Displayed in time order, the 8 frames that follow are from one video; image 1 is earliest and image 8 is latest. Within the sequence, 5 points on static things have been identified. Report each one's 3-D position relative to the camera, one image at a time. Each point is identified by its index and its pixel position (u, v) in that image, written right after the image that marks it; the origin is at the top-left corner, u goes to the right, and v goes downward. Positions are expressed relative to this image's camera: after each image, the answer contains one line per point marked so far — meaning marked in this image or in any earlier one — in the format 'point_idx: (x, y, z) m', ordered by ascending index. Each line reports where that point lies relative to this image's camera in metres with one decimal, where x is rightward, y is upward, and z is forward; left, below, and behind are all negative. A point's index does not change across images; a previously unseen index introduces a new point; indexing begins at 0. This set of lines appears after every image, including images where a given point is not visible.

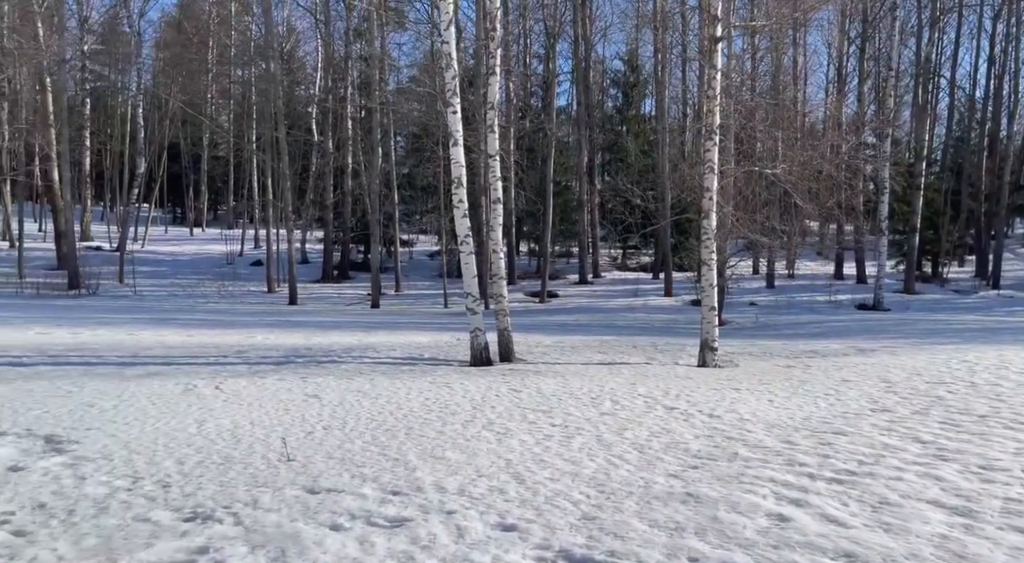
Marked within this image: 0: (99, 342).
0: (-5.6, -0.8, +12.1) m
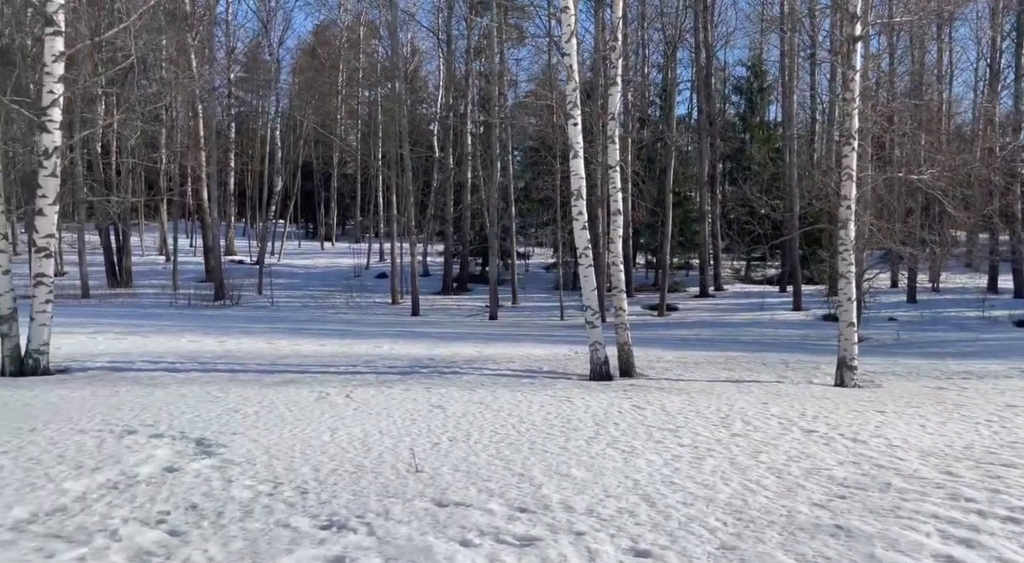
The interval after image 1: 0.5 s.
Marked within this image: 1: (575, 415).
0: (-3.9, -1.0, +12.7) m
1: (+0.5, -1.0, +6.3) m
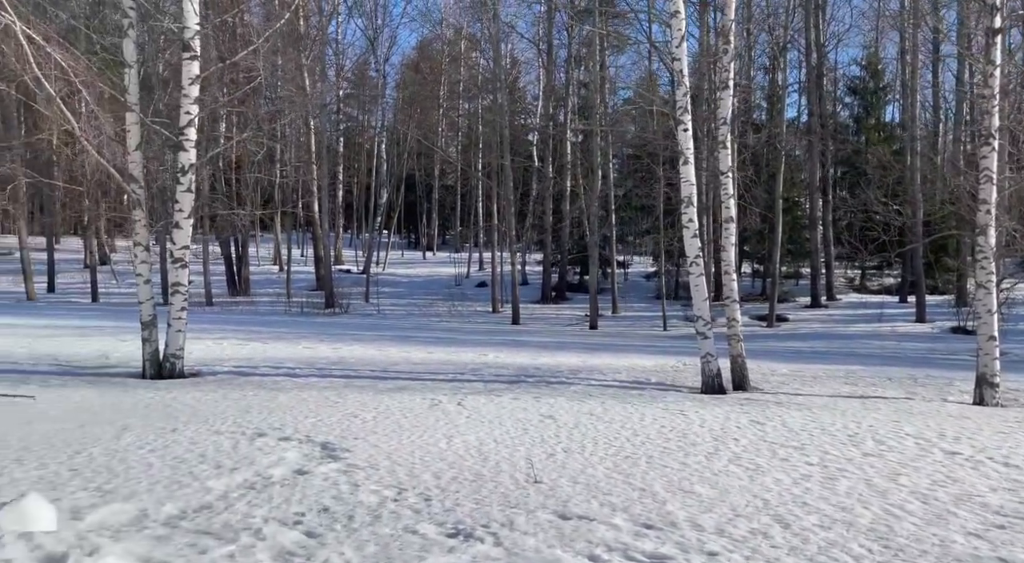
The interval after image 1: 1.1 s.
0: (-2.4, -1.1, +13.1) m
1: (+1.3, -1.0, +6.2) m
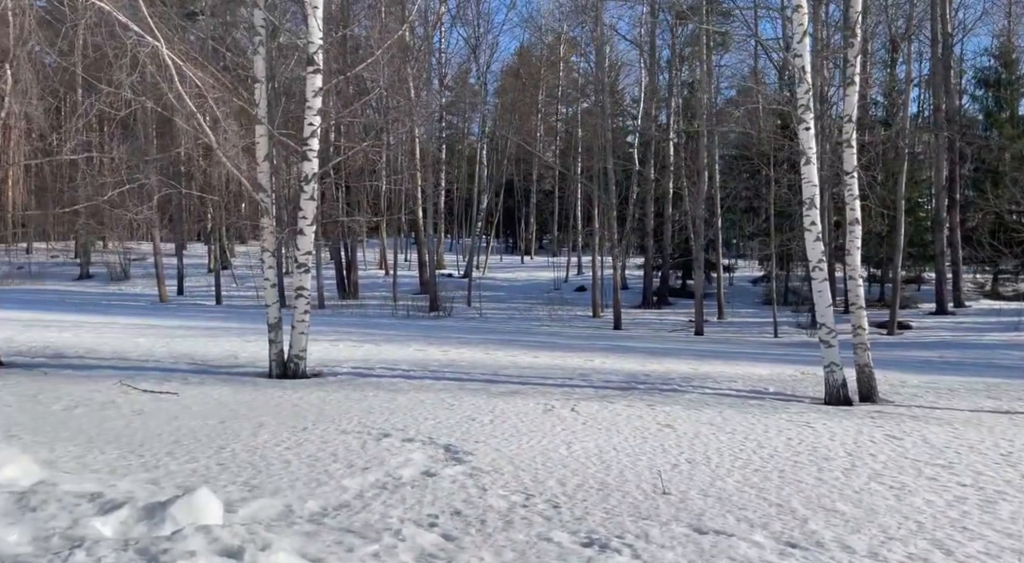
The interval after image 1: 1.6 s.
0: (-0.8, -1.2, +13.2) m
1: (+2.1, -1.1, +6.0) m
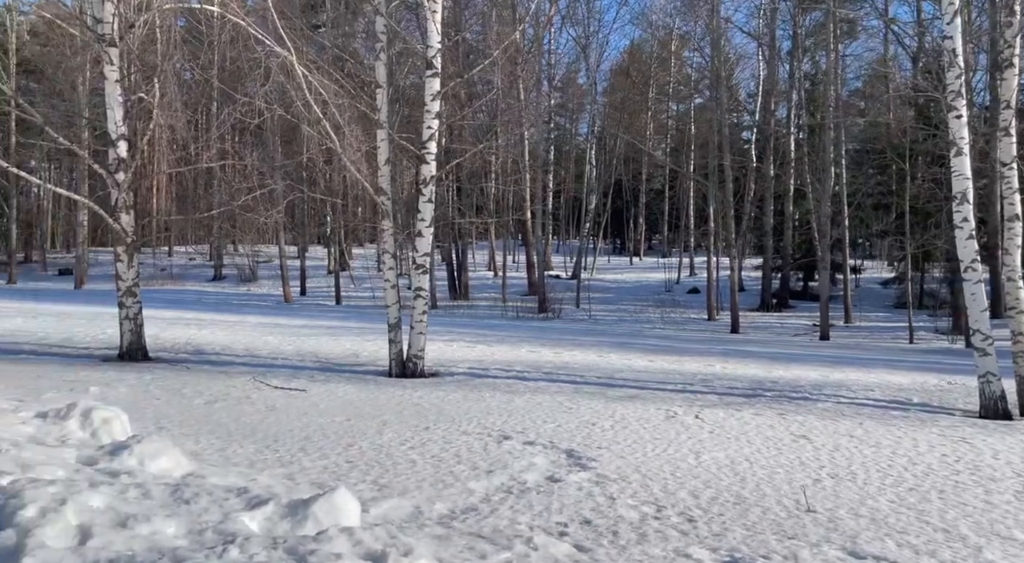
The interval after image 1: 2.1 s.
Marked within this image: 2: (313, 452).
0: (+0.9, -1.2, +13.1) m
1: (+2.9, -1.1, +5.6) m
2: (-1.4, -1.2, +6.2) m
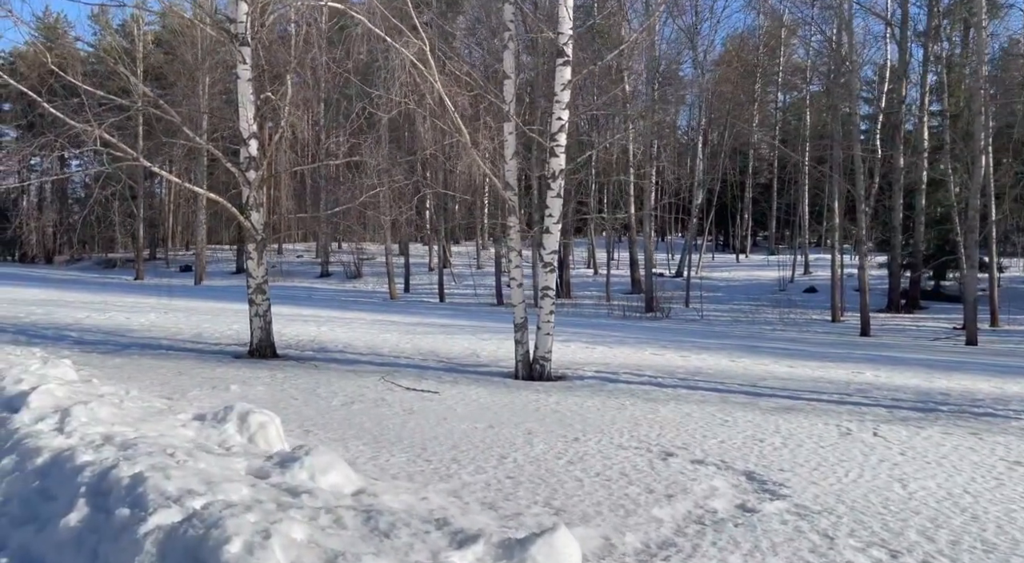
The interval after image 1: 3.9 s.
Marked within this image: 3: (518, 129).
0: (+2.7, -1.2, +12.5) m
1: (+3.8, -1.1, +4.8) m
2: (-0.3, -1.2, +5.9) m
3: (+0.1, +2.0, +11.9) m
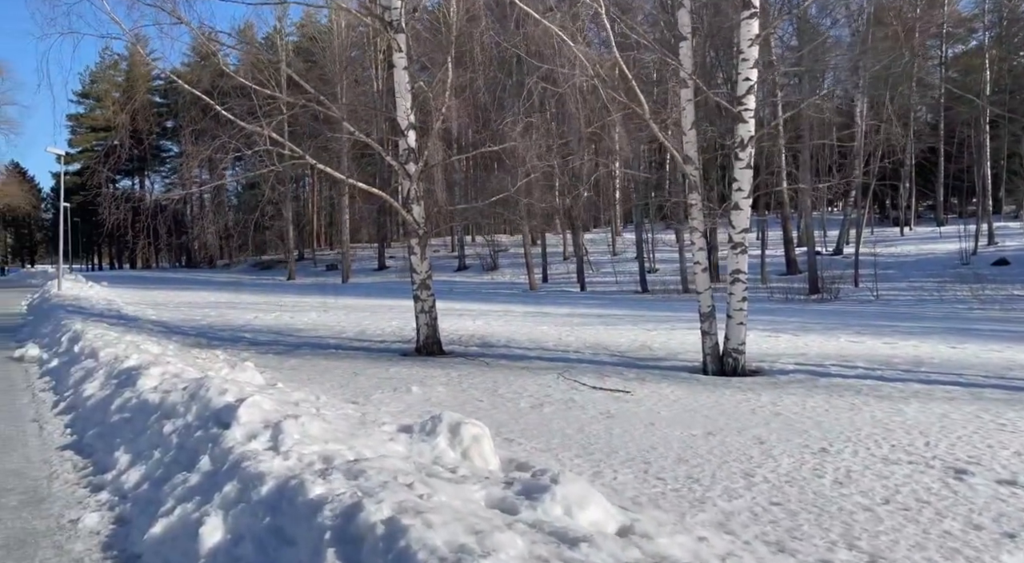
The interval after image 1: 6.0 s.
0: (+5.2, -0.9, +11.2) m
1: (+5.1, -1.0, +3.4) m
2: (+1.2, -1.2, +5.1) m
3: (+2.4, +2.2, +10.9) m
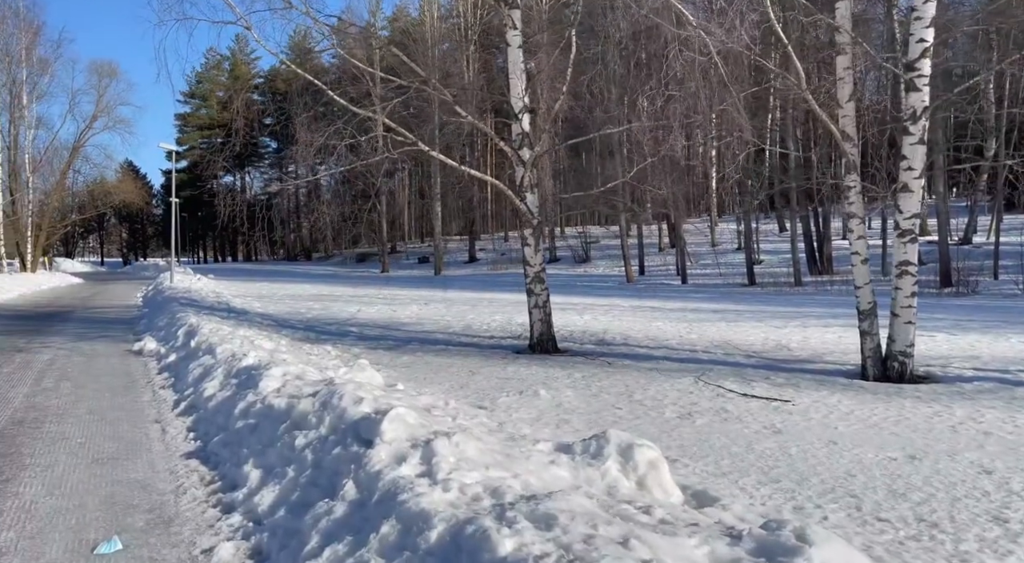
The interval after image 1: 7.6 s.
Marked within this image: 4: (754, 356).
0: (+6.8, -0.9, +9.7) m
1: (+5.8, -1.0, +2.0) m
2: (+2.1, -1.2, +4.1) m
3: (+3.9, +2.2, +9.8) m
4: (+3.6, -1.1, +13.2) m
